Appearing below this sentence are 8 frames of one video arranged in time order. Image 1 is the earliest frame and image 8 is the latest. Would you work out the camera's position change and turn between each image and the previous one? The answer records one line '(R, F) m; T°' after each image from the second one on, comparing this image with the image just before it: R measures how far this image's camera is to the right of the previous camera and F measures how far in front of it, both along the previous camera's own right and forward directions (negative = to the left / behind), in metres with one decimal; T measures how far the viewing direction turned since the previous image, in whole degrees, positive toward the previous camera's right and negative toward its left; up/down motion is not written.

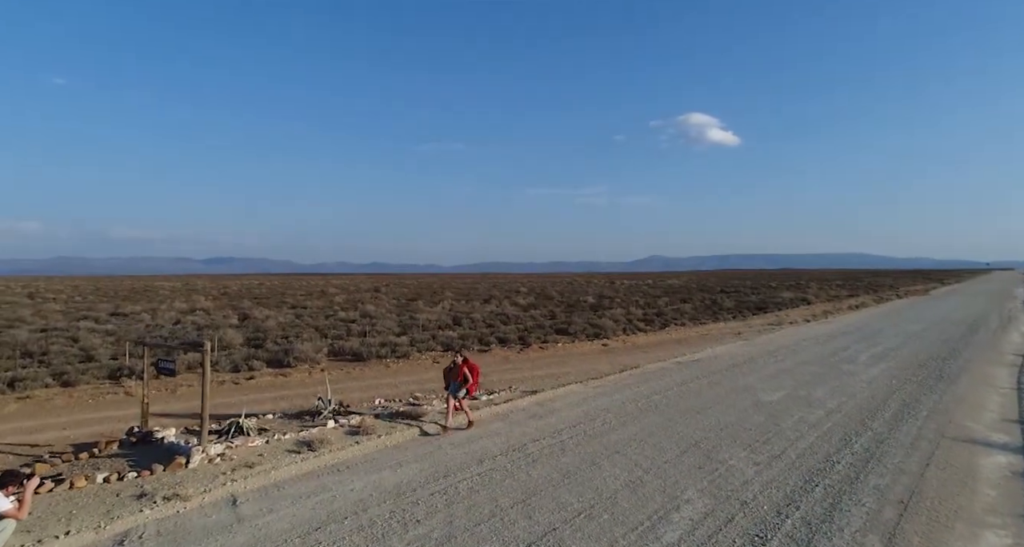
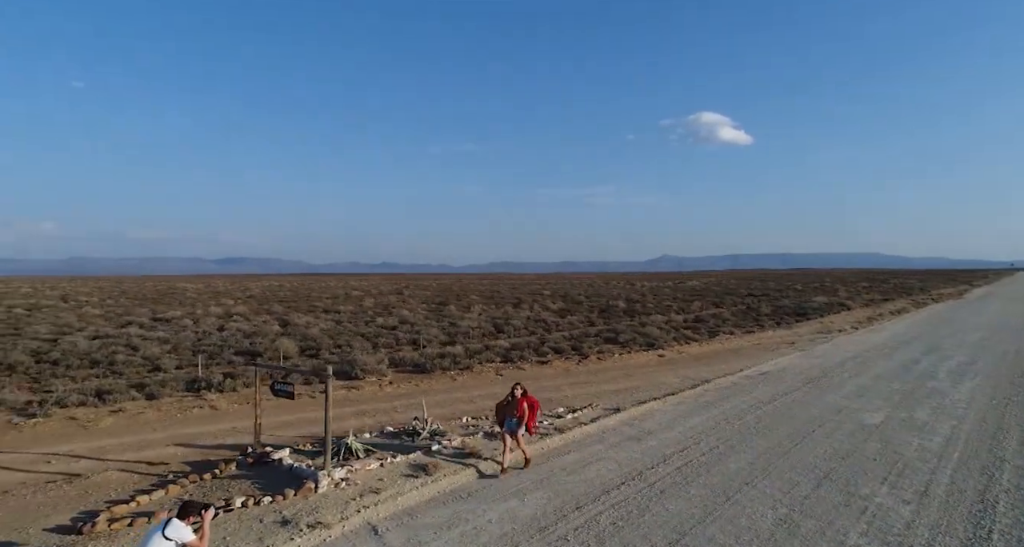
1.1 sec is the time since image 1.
(-1.4, -0.1) m; -1°
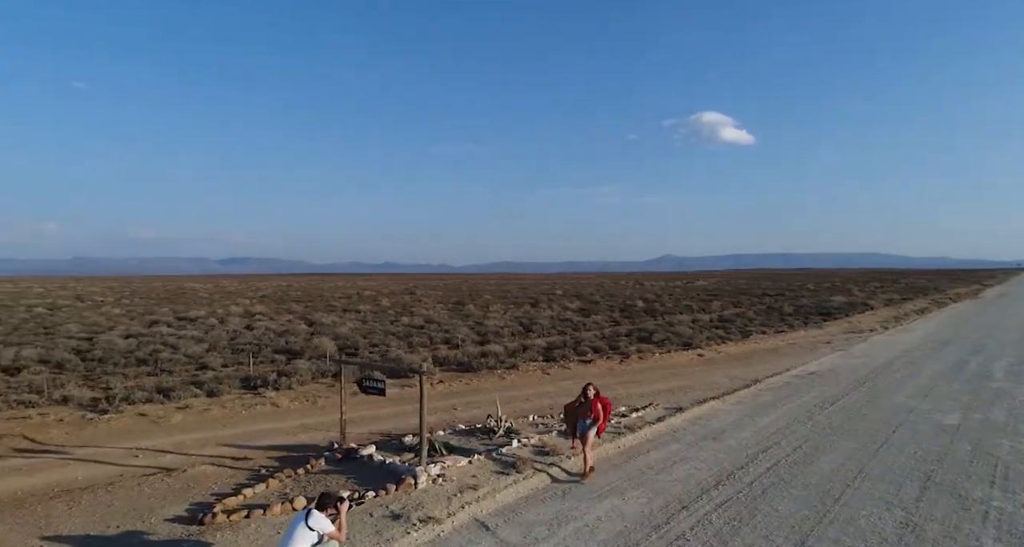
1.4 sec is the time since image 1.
(-1.3, -0.2) m; -1°
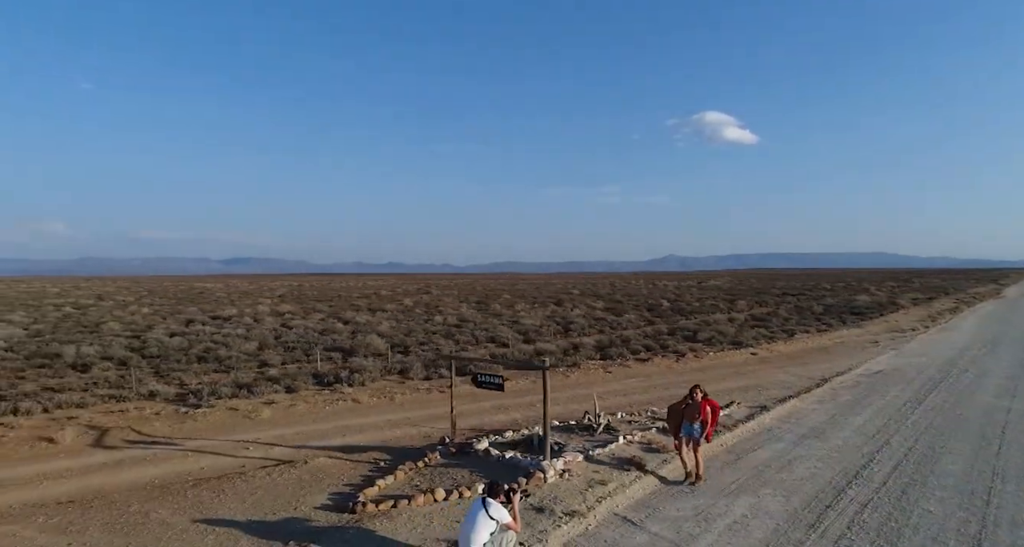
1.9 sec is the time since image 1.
(-1.7, -0.3) m; -1°
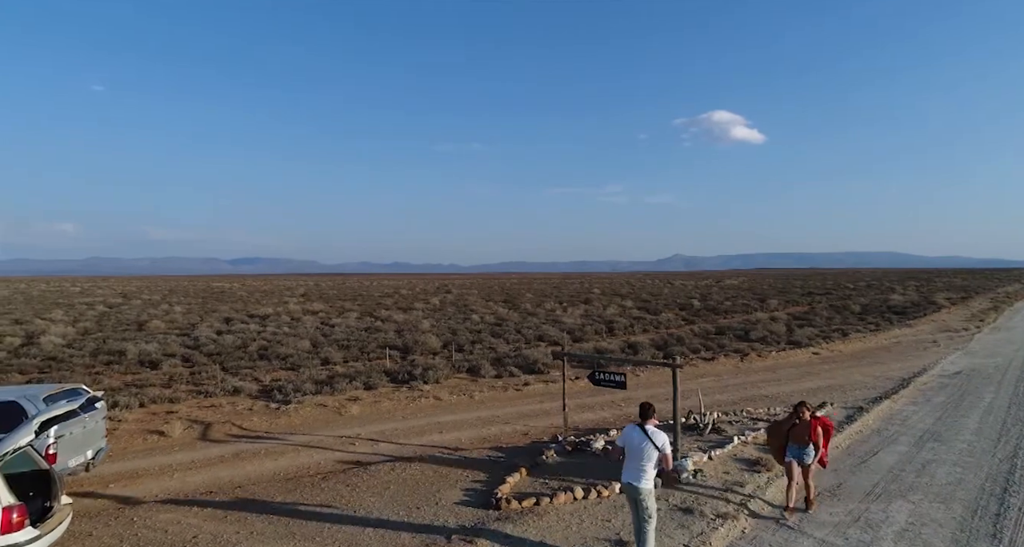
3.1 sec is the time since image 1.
(-1.7, 0.0) m; -1°
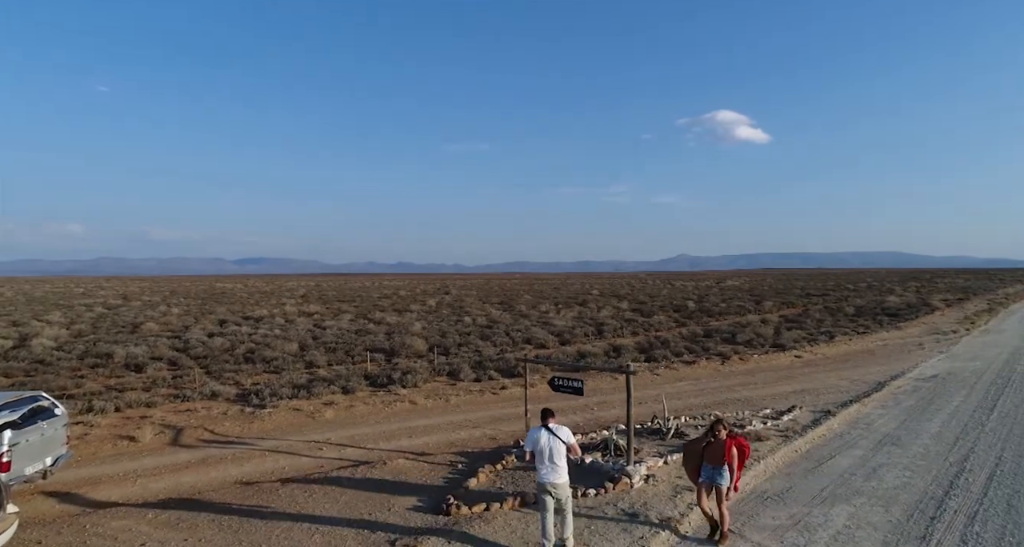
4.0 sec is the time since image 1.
(+0.7, -0.1) m; 0°
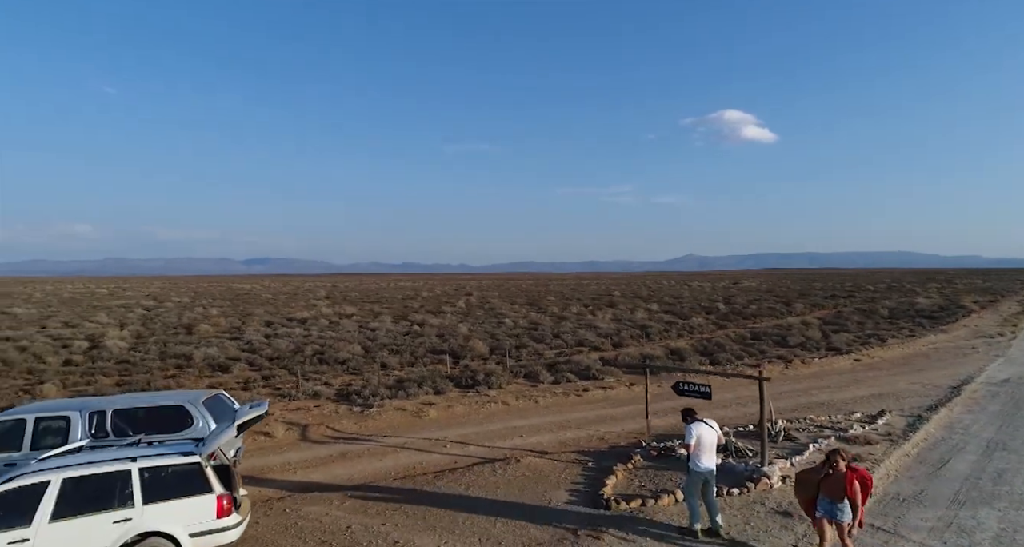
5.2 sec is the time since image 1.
(-2.1, -0.8) m; -1°
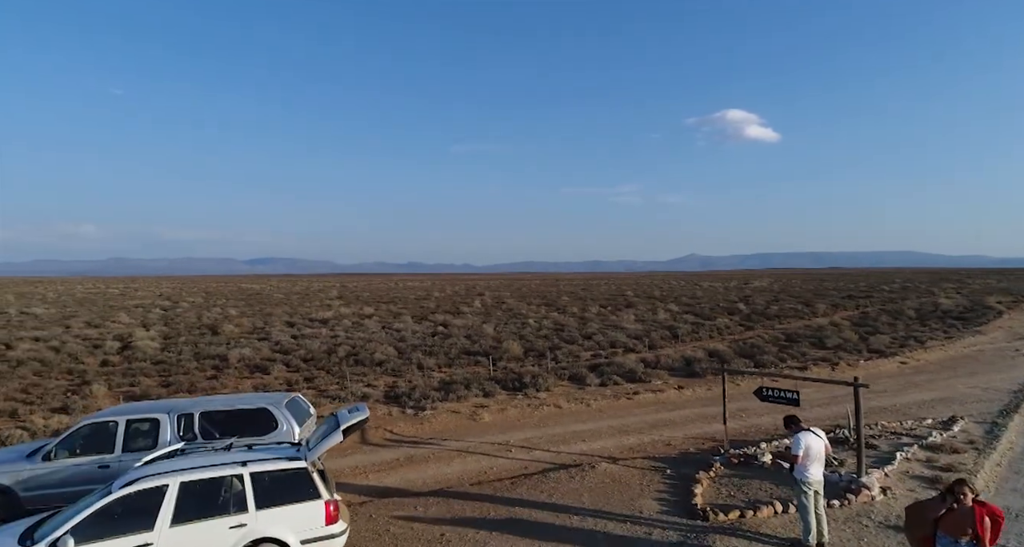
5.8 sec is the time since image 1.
(-1.2, +0.3) m; -1°
